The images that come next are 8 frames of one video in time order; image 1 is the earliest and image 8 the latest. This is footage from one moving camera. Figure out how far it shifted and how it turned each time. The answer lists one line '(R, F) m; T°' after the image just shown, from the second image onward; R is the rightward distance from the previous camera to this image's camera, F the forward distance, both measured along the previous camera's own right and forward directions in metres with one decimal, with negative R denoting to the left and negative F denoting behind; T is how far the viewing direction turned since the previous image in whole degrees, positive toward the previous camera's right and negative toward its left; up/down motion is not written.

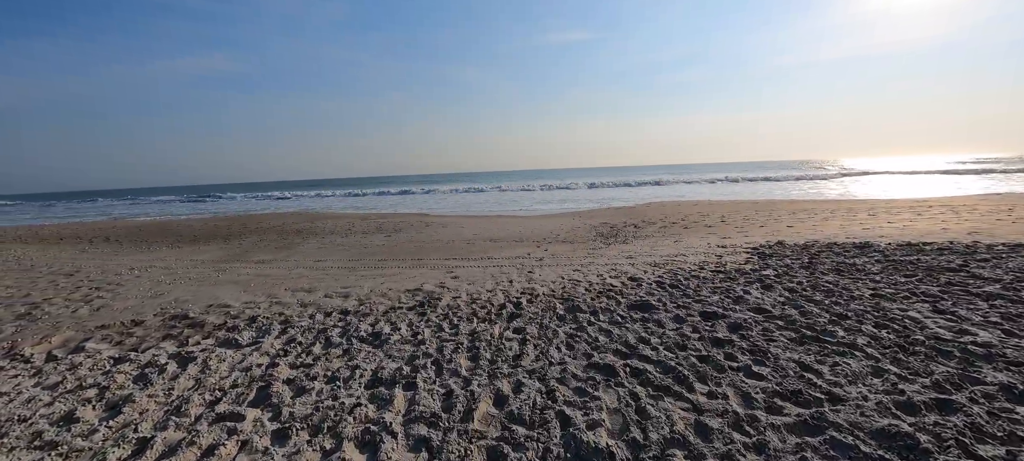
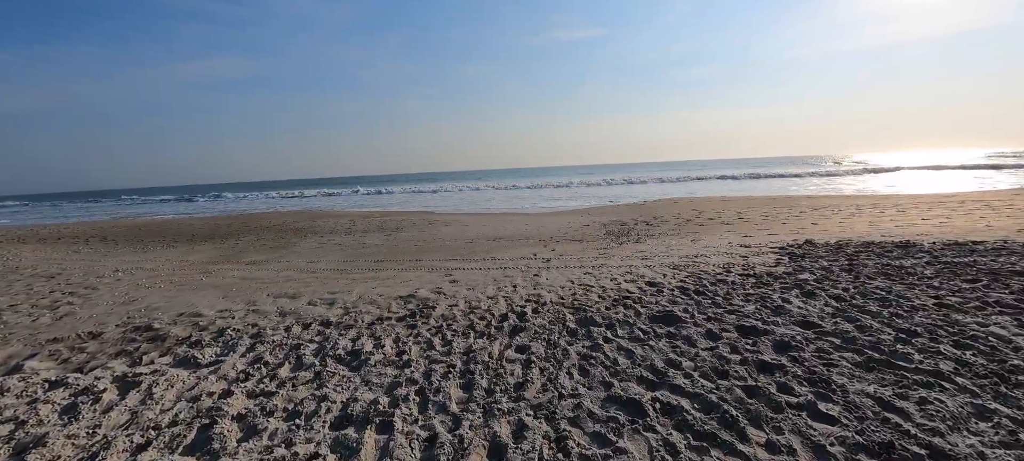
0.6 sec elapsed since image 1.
(0.0, +0.5) m; -1°
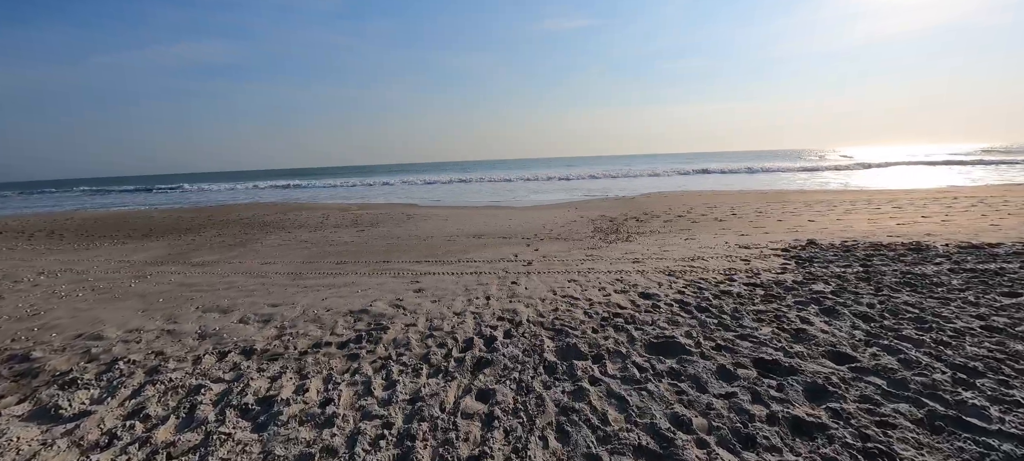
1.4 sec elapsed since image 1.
(+0.2, +0.7) m; +2°
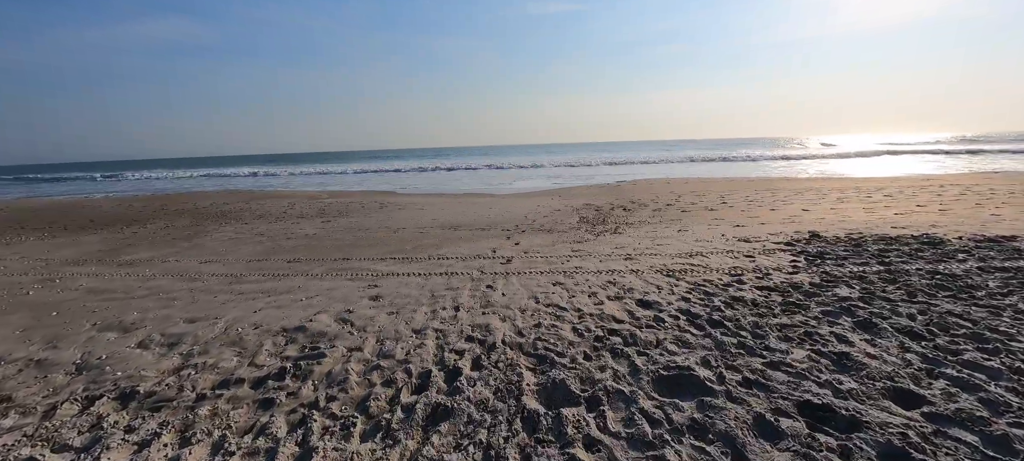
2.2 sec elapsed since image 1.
(+0.1, +0.7) m; +3°
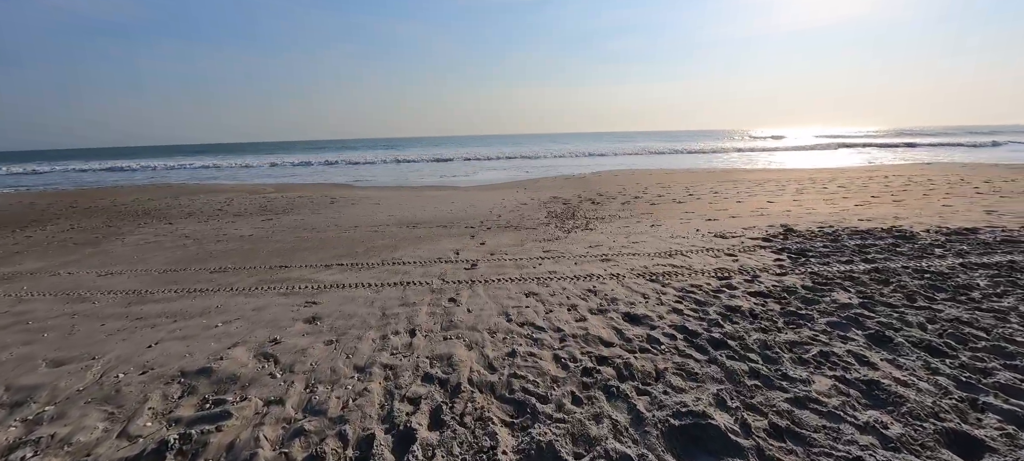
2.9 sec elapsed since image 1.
(0.0, +0.6) m; +5°
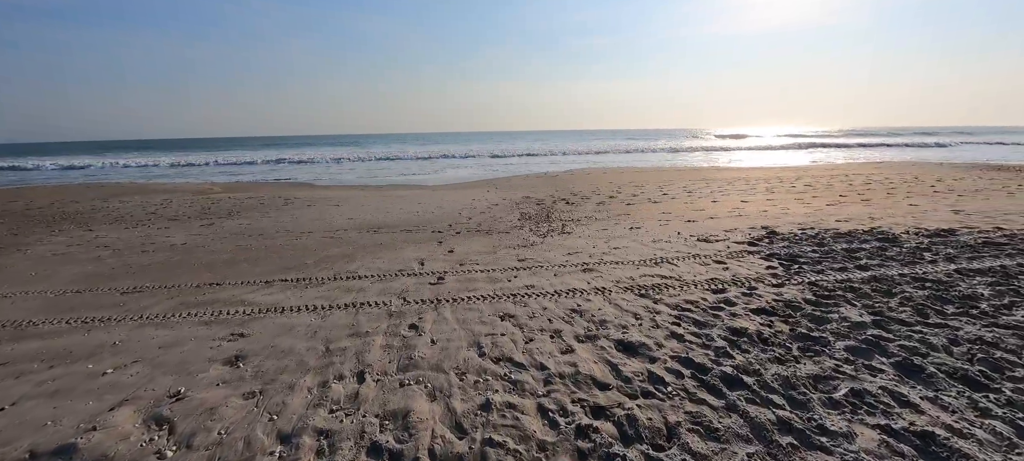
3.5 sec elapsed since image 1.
(0.0, +0.5) m; +4°
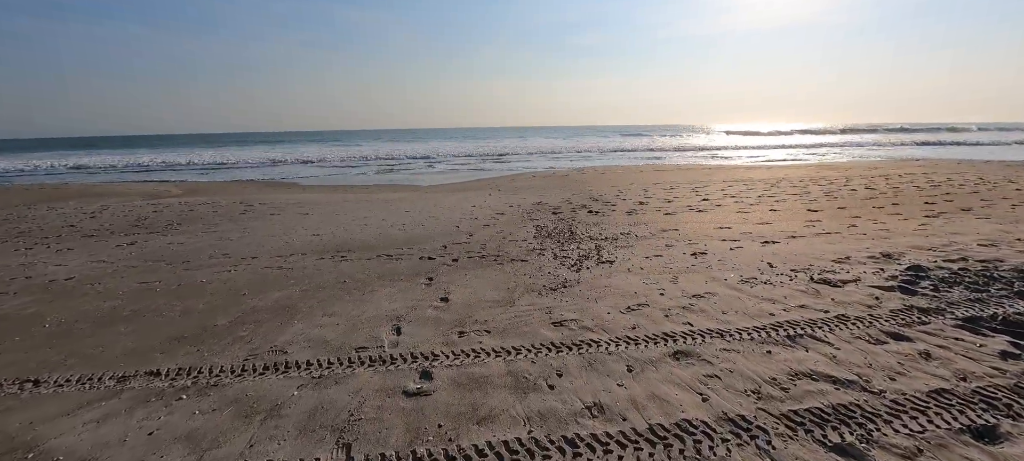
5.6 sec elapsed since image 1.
(-0.3, +1.8) m; +1°
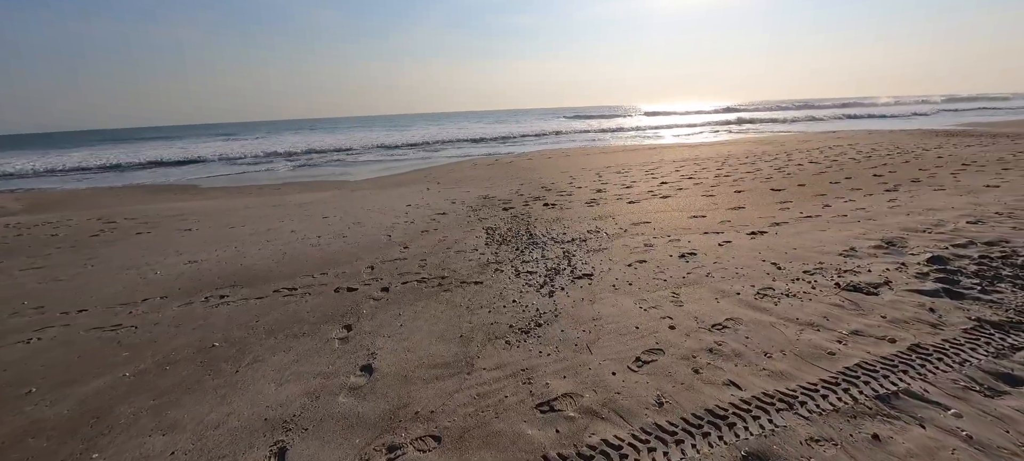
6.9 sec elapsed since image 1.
(0.0, +1.1) m; +8°
